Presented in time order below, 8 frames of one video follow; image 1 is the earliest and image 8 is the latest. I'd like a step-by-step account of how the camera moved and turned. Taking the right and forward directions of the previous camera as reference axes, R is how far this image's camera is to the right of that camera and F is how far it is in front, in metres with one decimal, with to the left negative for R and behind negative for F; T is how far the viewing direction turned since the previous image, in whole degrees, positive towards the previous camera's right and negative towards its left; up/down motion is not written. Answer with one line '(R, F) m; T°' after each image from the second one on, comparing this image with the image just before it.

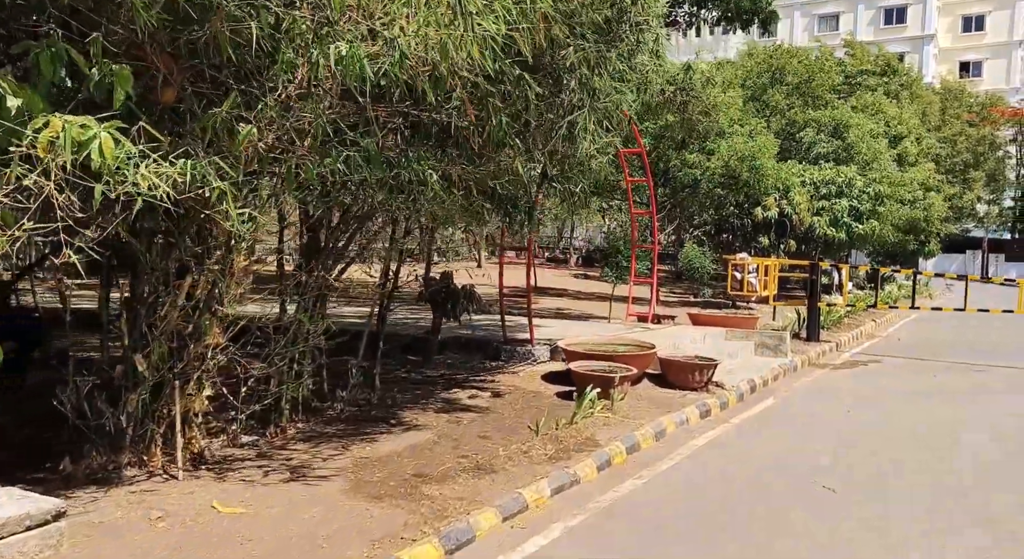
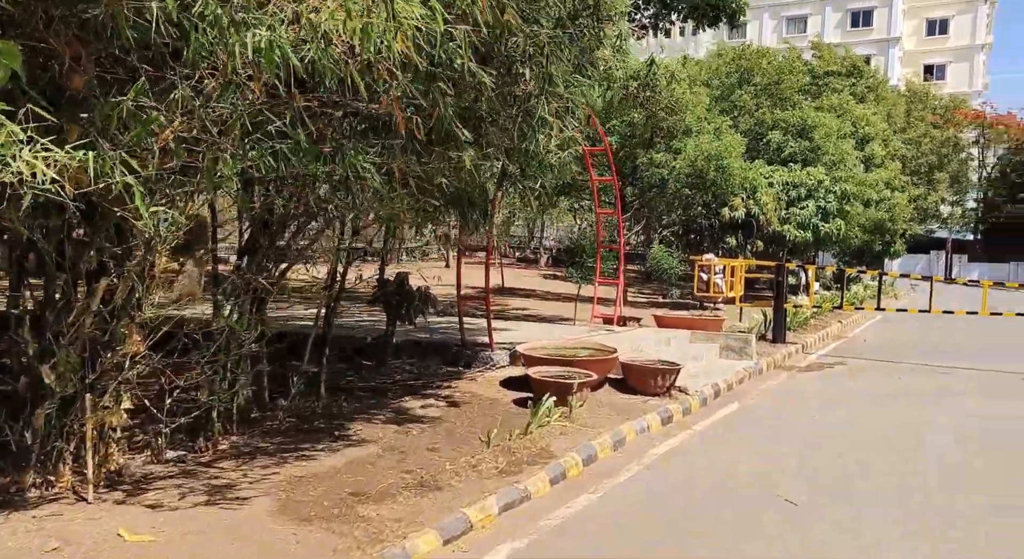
(+0.1, +0.3) m; +2°
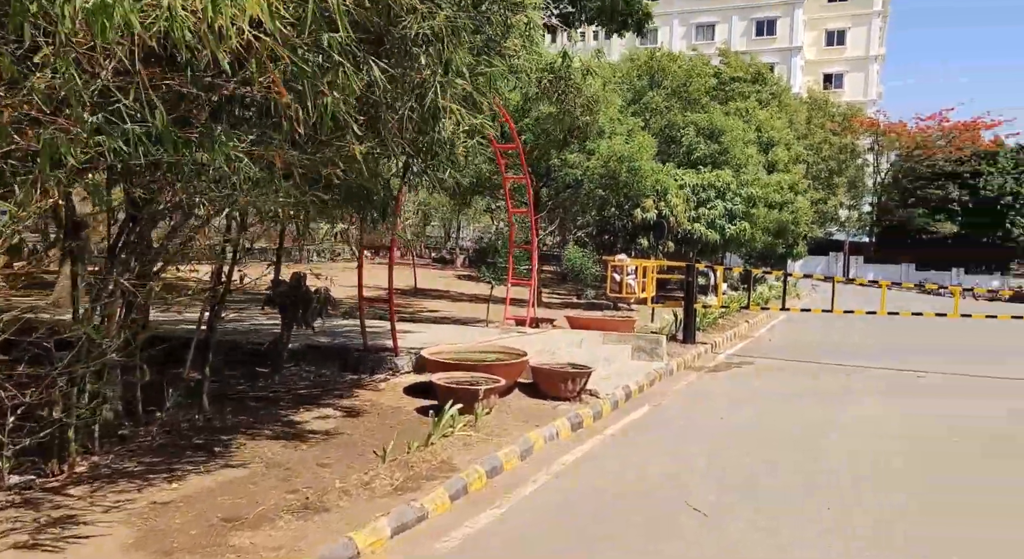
(+0.1, +0.4) m; +6°
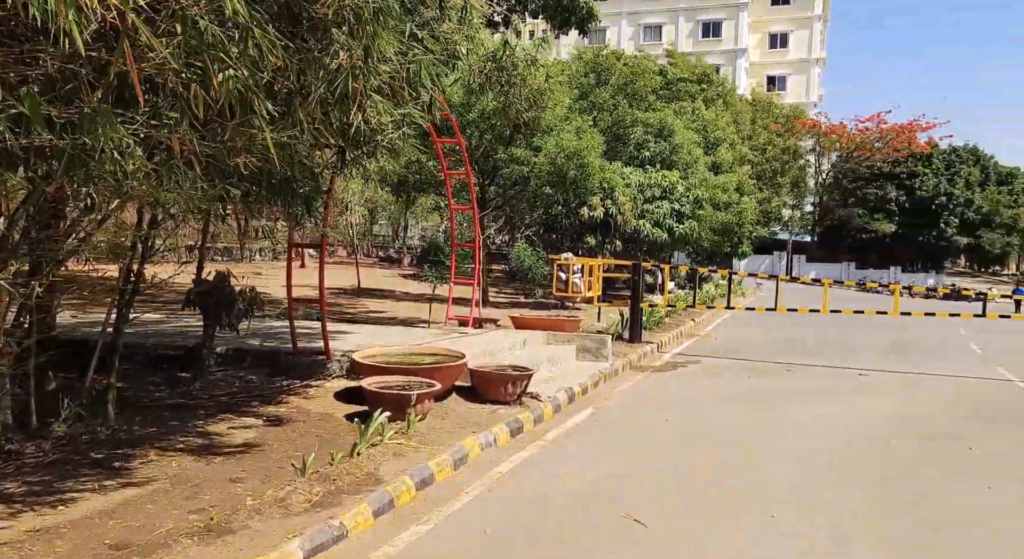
(+0.1, +0.3) m; +3°
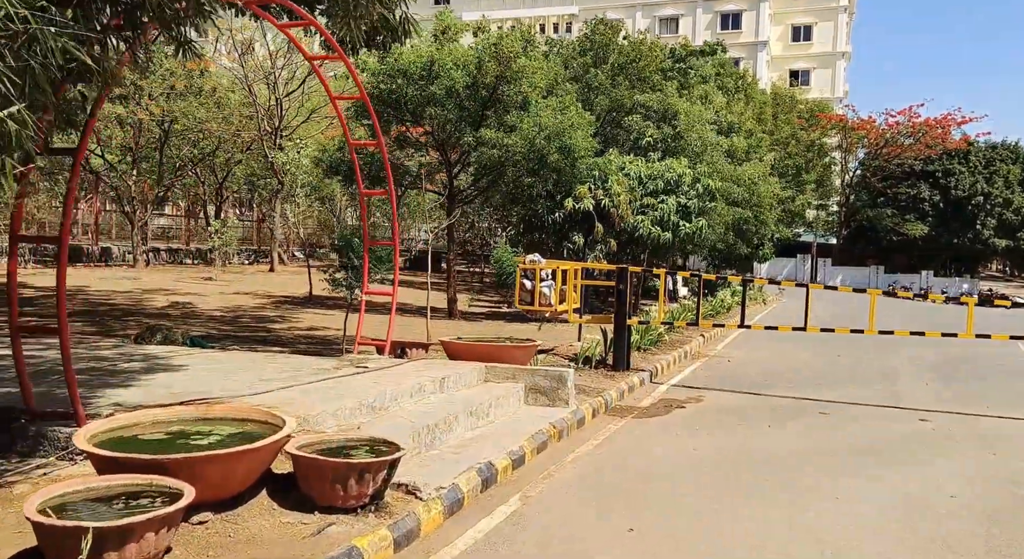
(+0.9, +3.2) m; -1°
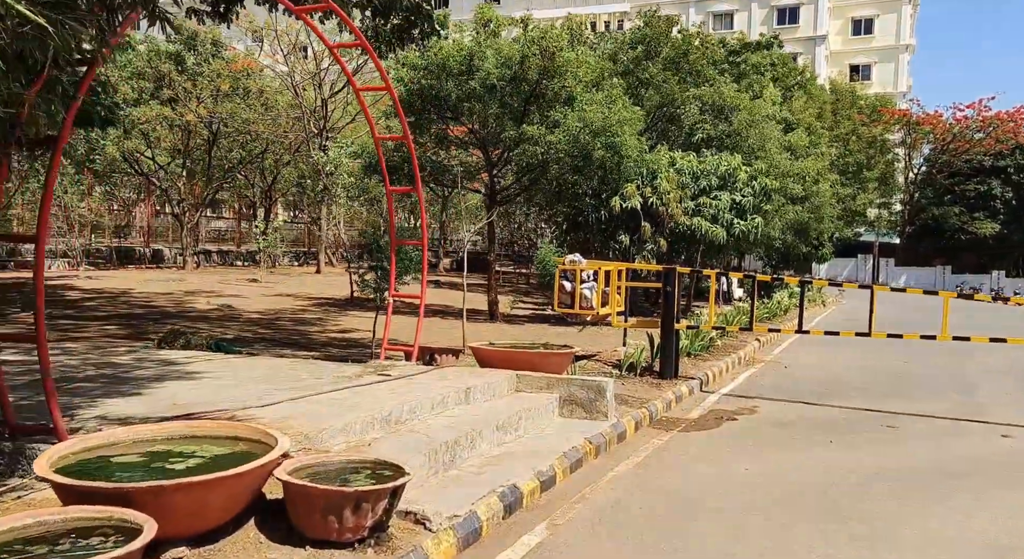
(+0.2, +0.6) m; -4°
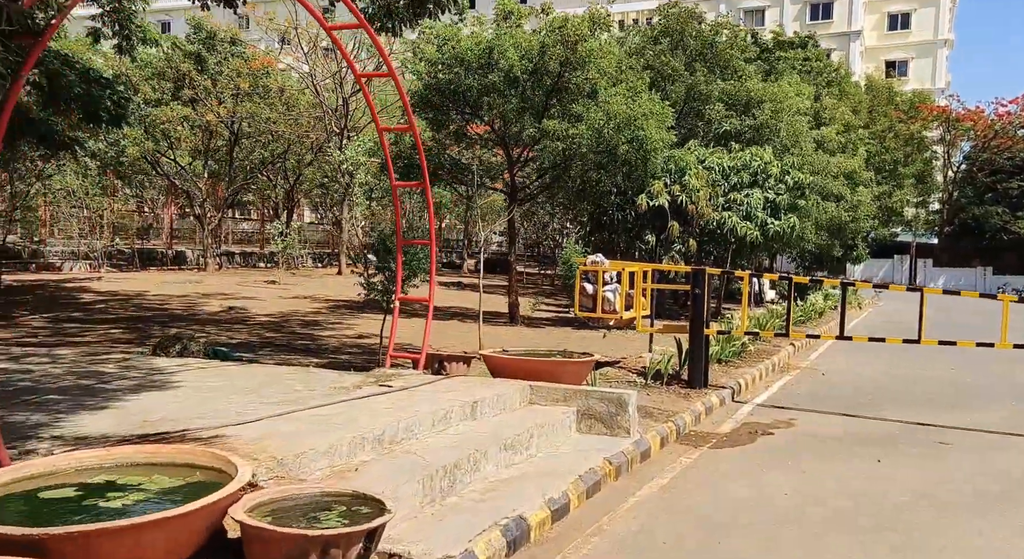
(+0.1, +0.6) m; -2°
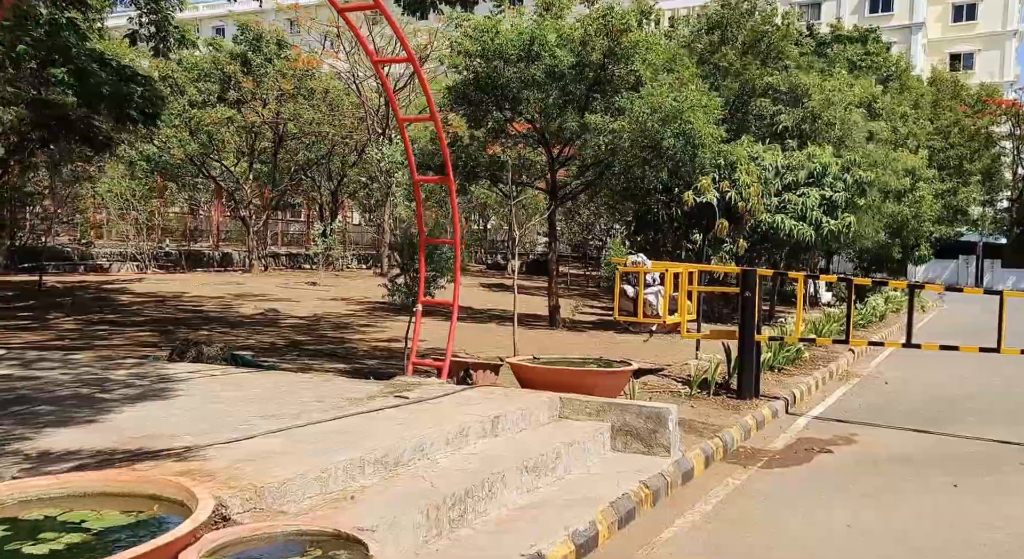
(+0.2, +0.6) m; -3°
